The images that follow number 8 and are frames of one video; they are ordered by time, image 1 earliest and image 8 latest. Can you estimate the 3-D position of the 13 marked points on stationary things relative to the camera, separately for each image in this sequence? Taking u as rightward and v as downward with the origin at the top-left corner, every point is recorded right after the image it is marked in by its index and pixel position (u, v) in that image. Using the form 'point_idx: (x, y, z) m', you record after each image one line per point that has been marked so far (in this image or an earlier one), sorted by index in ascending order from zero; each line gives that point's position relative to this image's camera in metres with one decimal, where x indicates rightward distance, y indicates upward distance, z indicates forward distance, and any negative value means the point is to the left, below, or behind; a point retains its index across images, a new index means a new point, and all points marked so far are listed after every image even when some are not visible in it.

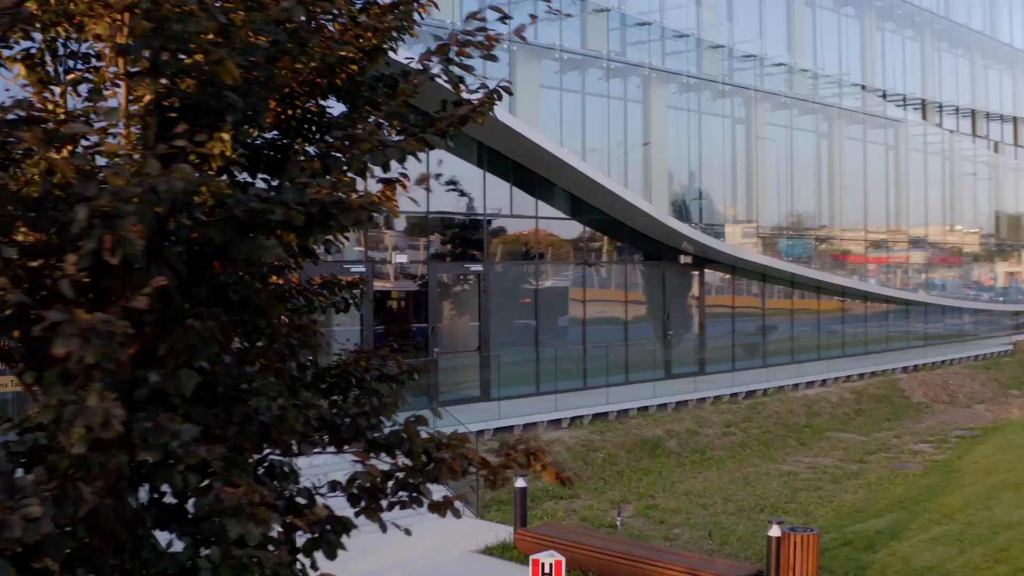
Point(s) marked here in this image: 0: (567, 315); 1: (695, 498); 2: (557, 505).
0: (+0.6, -0.3, +19.2) m
1: (+1.6, -1.8, +13.4) m
2: (+0.4, -1.8, +13.1) m
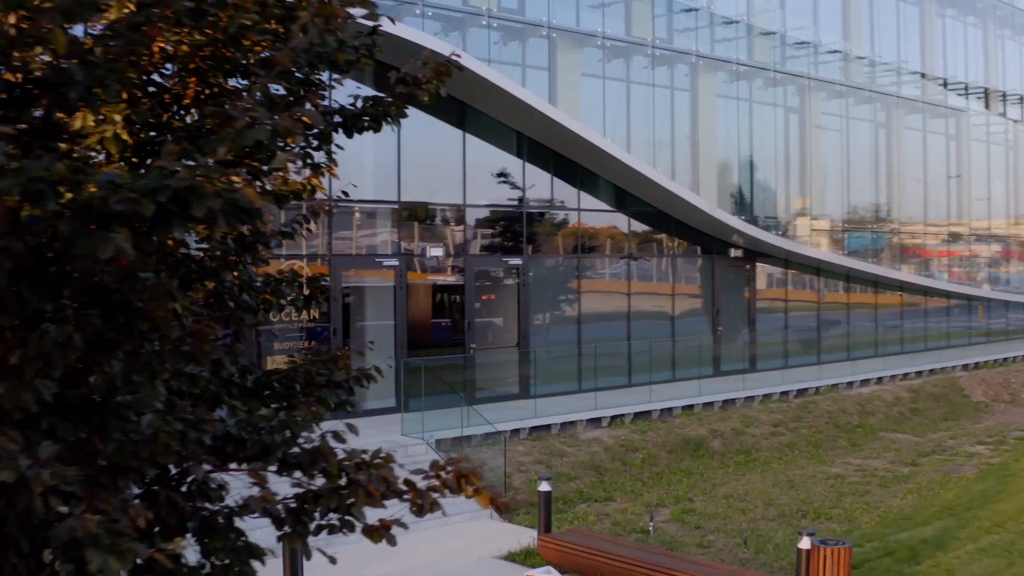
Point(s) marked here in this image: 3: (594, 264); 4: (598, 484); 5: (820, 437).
0: (+1.2, -0.3, +18.7) m
1: (+1.9, -1.8, +12.9) m
2: (+0.6, -1.8, +12.6) m
3: (+0.9, +0.3, +18.4) m
4: (+0.8, -1.7, +13.5) m
5: (+3.3, -1.6, +16.4) m
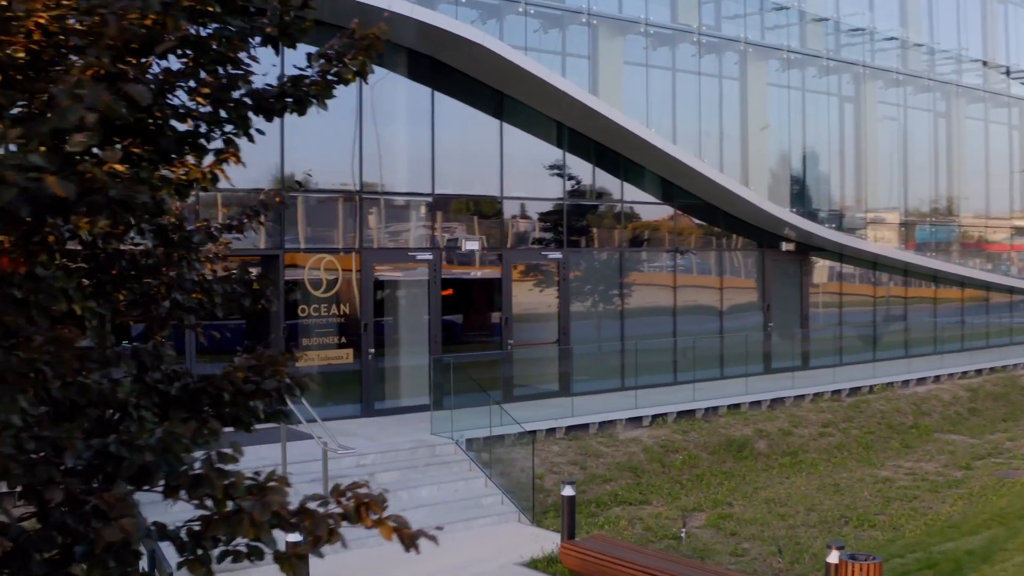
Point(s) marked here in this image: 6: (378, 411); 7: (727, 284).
0: (+1.7, -0.2, +18.2) m
1: (+2.1, -1.7, +12.4) m
2: (+0.9, -1.8, +12.1) m
3: (+1.5, +0.3, +17.9) m
4: (+1.0, -1.7, +13.0) m
5: (+3.7, -1.5, +15.9) m
6: (-1.3, -1.2, +15.0) m
7: (+2.7, +0.1, +19.3) m
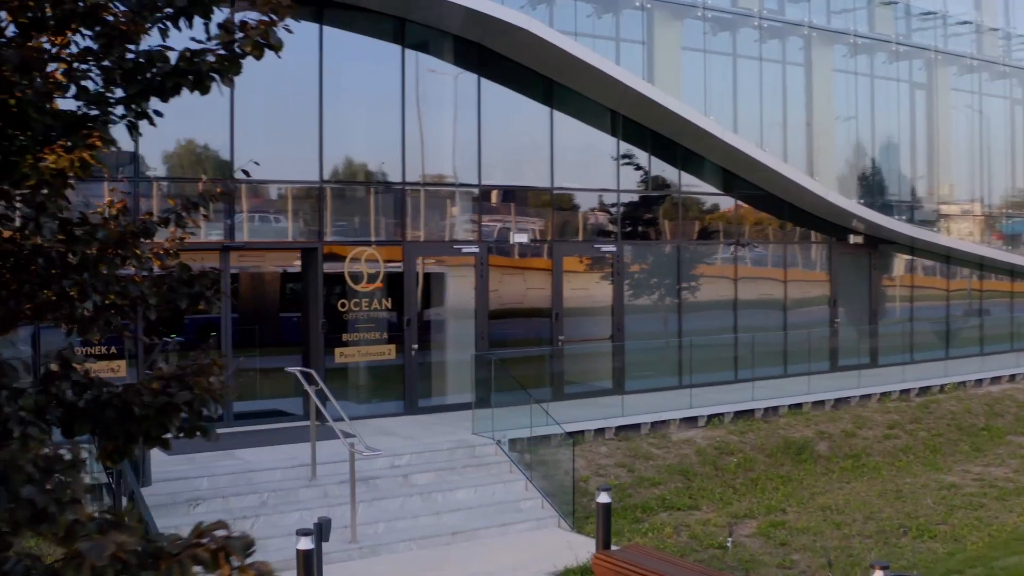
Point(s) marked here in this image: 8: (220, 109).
0: (+2.3, -0.1, +17.6) m
1: (+2.4, -1.7, +11.7) m
2: (+1.2, -1.7, +11.6) m
3: (+2.1, +0.4, +17.3) m
4: (+1.4, -1.6, +12.5) m
5: (+4.2, -1.5, +15.1) m
6: (-0.9, -1.1, +14.6) m
7: (+3.4, +0.1, +18.6) m
8: (-2.6, +1.5, +13.5) m
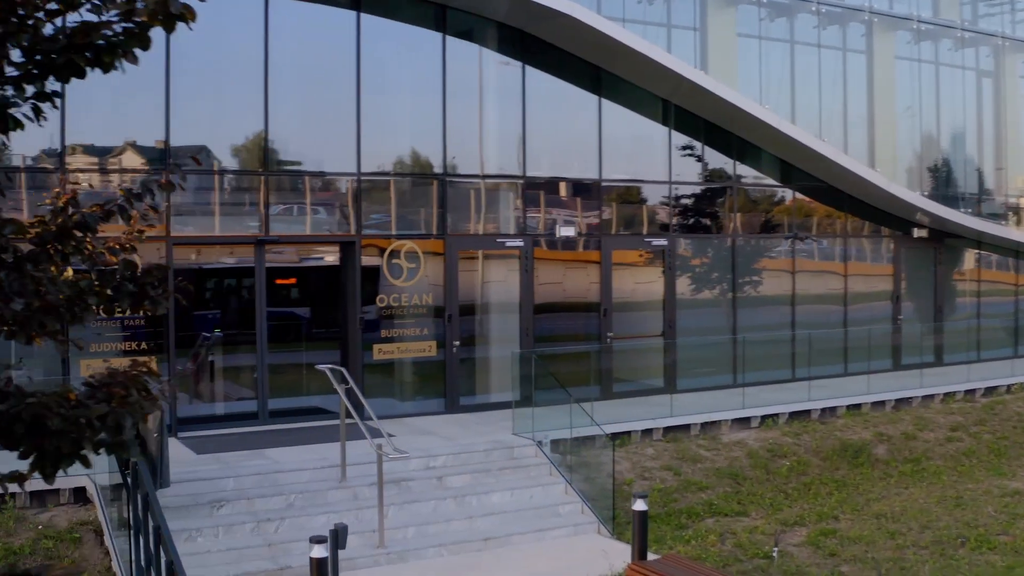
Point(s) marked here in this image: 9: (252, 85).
0: (+2.9, -0.1, +17.0) m
1: (+2.7, -1.7, +11.2) m
2: (+1.5, -1.7, +11.1) m
3: (+2.6, +0.5, +16.8) m
4: (+1.7, -1.6, +11.9) m
5: (+4.6, -1.5, +14.5) m
6: (-0.5, -1.1, +14.2) m
7: (+4.0, +0.2, +18.0) m
8: (-2.2, +1.6, +13.2) m
9: (-2.3, +1.7, +13.3) m
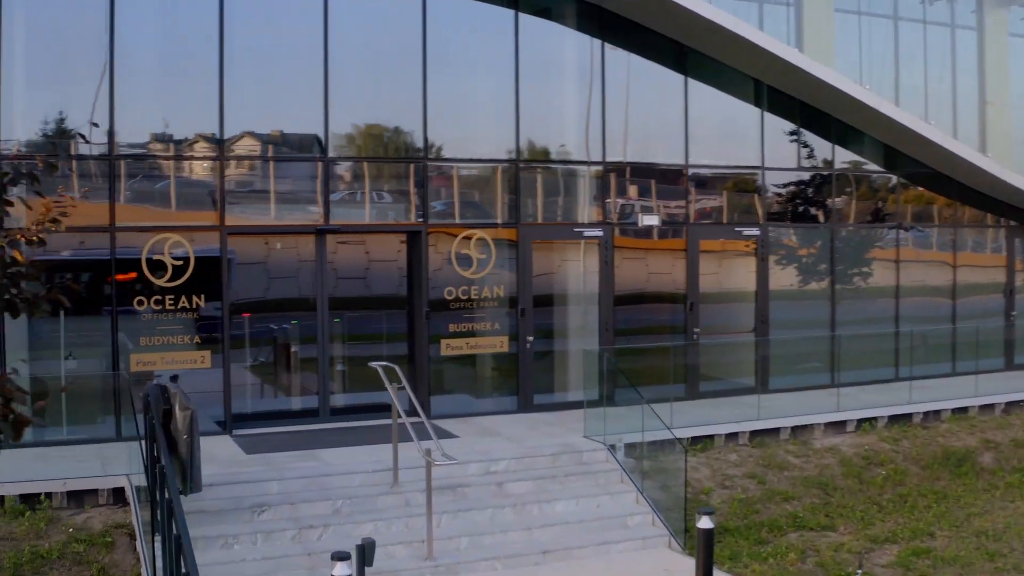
0: (+3.8, 0.0, +16.0) m
1: (+3.1, -1.7, +10.2) m
2: (+1.9, -1.7, +10.2) m
3: (+3.5, +0.5, +15.8) m
4: (+2.2, -1.6, +11.1) m
5: (+5.3, -1.4, +13.4) m
6: (+0.2, -1.0, +13.5) m
7: (+4.9, +0.2, +16.9) m
8: (-1.6, +1.7, +12.6) m
9: (-1.7, +1.7, +12.7) m
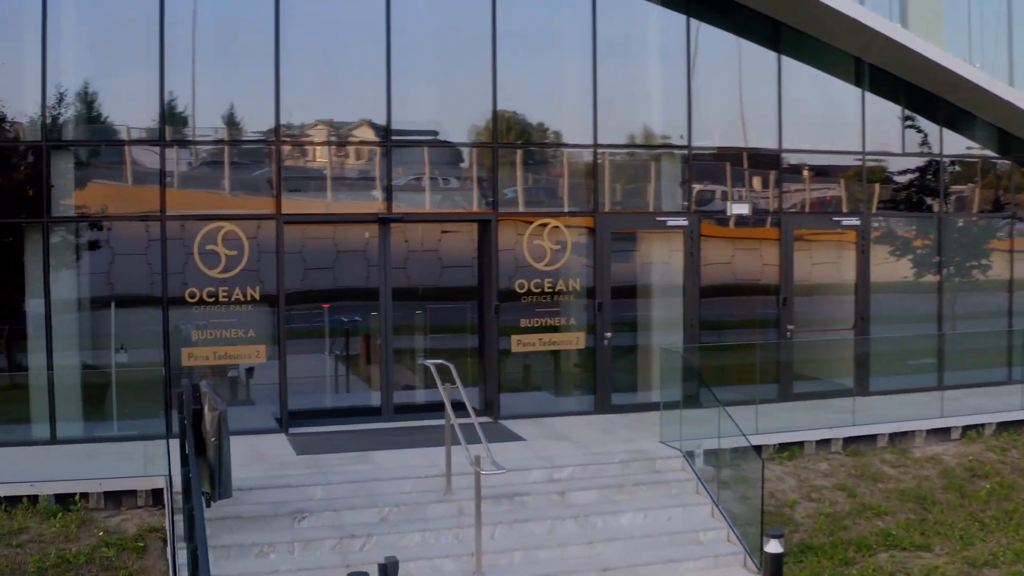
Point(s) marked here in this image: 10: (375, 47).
0: (+4.6, 0.0, +14.9) m
1: (+3.5, -1.7, +9.2) m
2: (+2.3, -1.6, +9.3) m
3: (+4.3, +0.6, +14.7) m
4: (+2.6, -1.5, +10.1) m
5: (+5.9, -1.4, +12.2) m
6: (+0.9, -1.0, +12.7) m
7: (+5.8, +0.3, +15.7) m
8: (-1.0, +1.7, +11.9) m
9: (-1.1, +1.8, +12.0) m
10: (-1.0, +1.9, +12.0) m
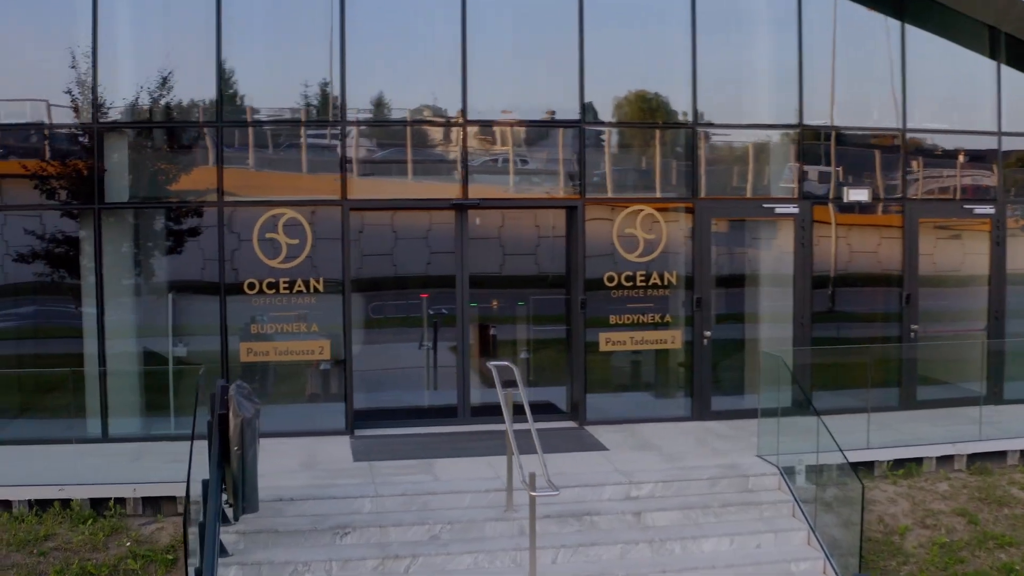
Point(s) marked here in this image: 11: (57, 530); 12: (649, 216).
0: (+5.5, 0.0, +13.5) m
1: (+3.9, -1.7, +7.9) m
2: (+2.6, -1.6, +8.1) m
3: (+5.2, +0.6, +13.3) m
4: (+3.1, -1.5, +8.9) m
5: (+6.5, -1.5, +10.7) m
6: (+1.6, -0.9, +11.6) m
7: (+6.8, +0.3, +14.2) m
8: (-0.3, +1.8, +11.0) m
9: (-0.4, +1.9, +11.1) m
10: (-0.4, +2.0, +11.1) m
11: (-2.5, -1.3, +8.5) m
12: (+1.1, +0.5, +11.5) m
